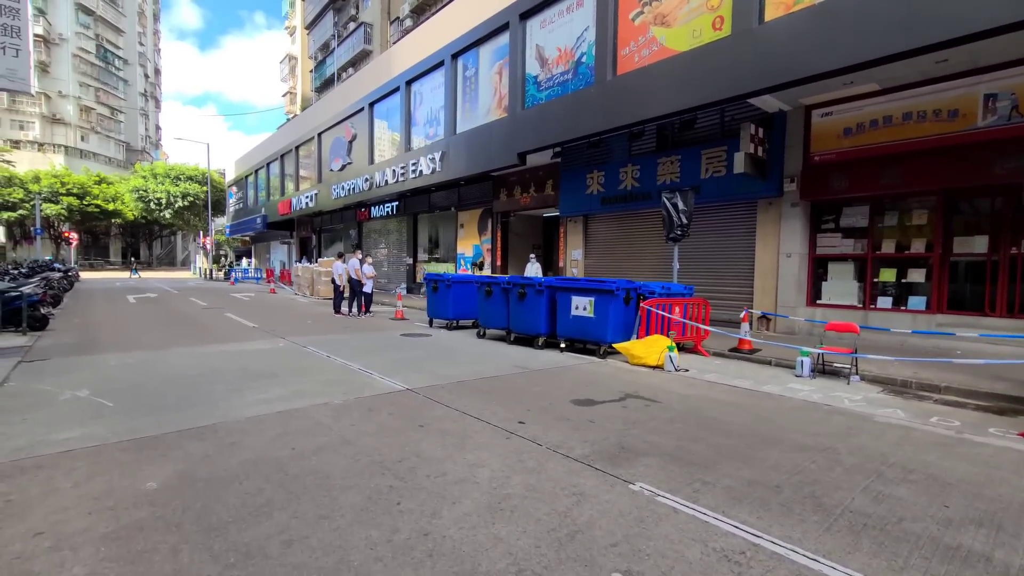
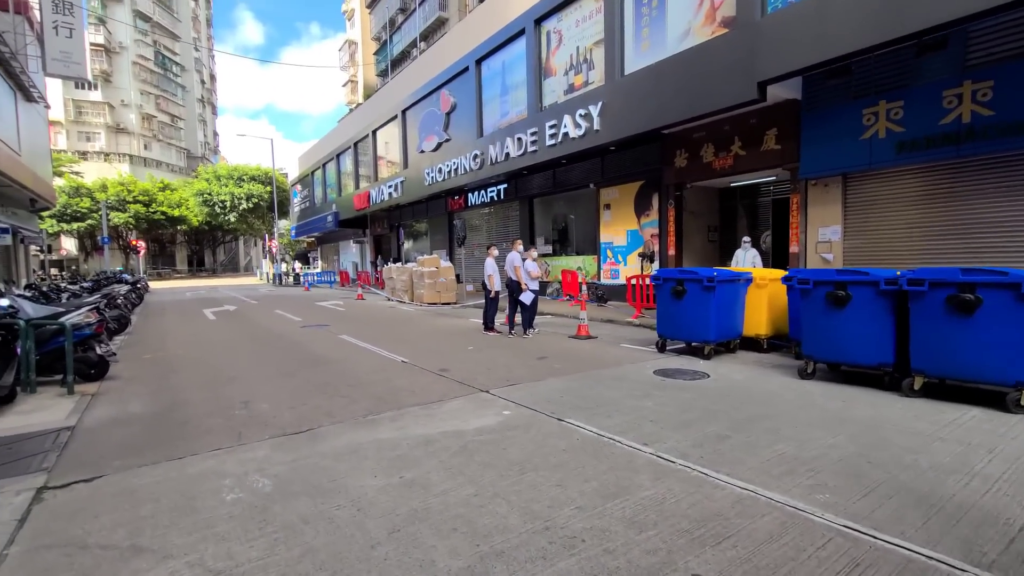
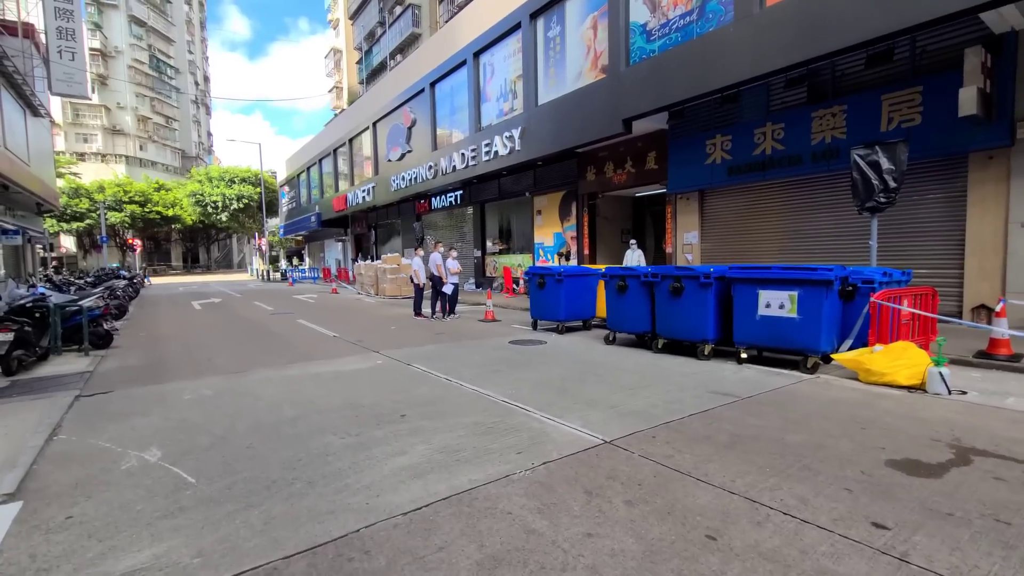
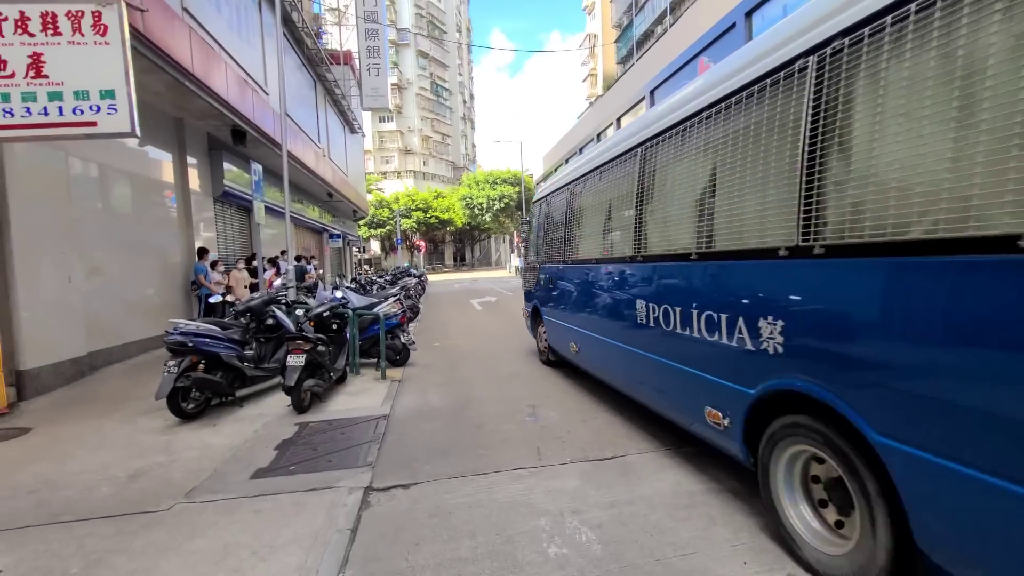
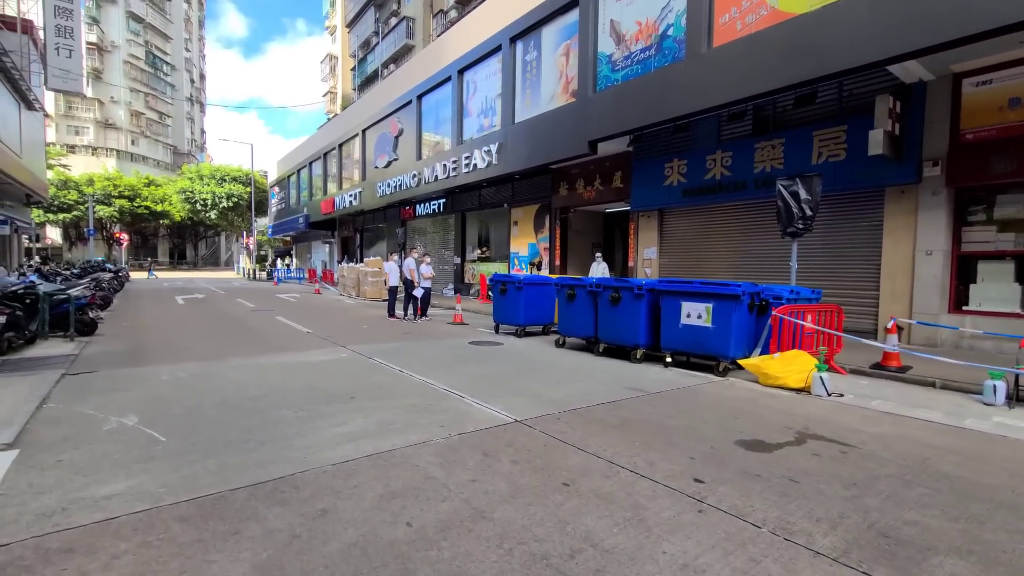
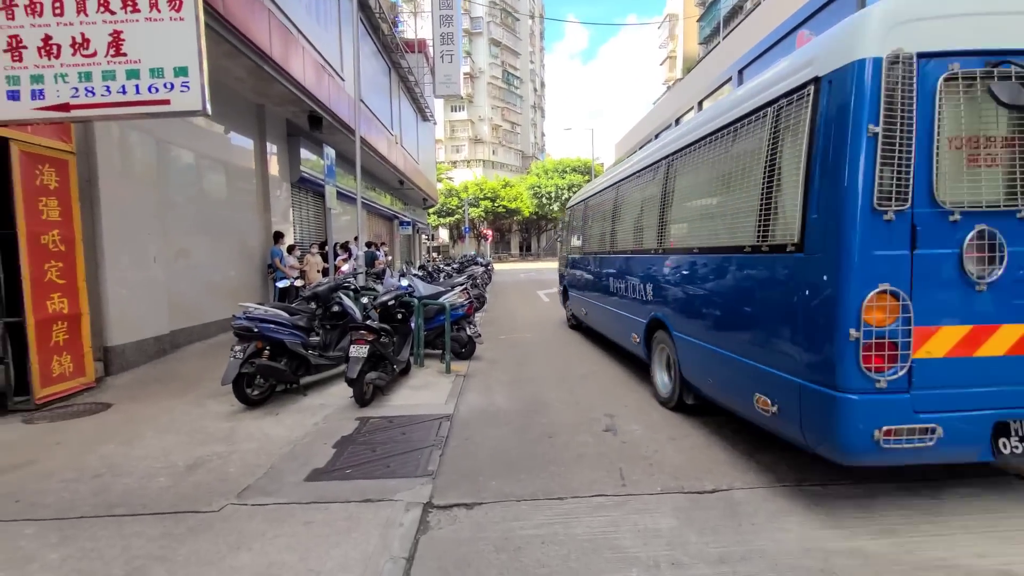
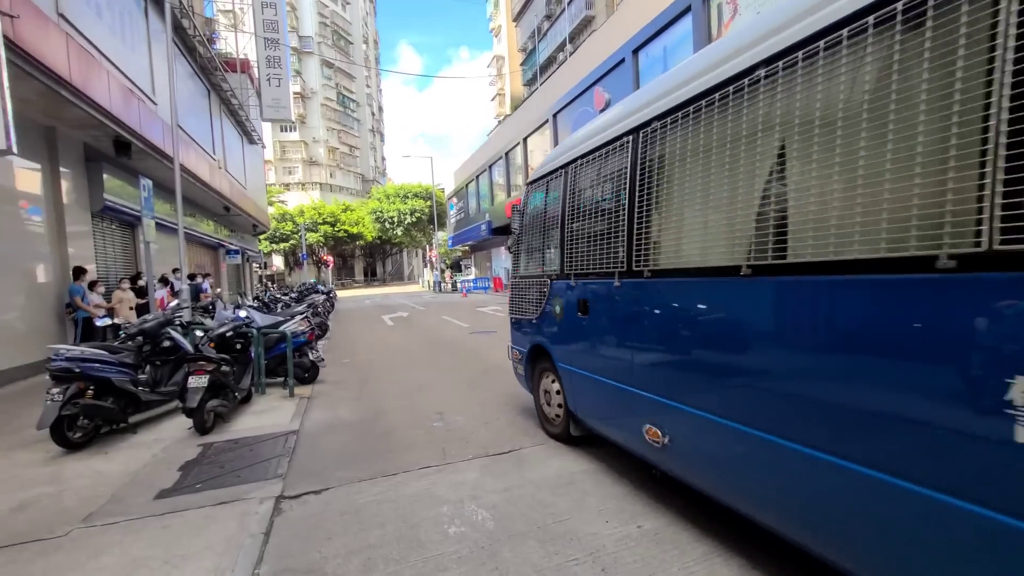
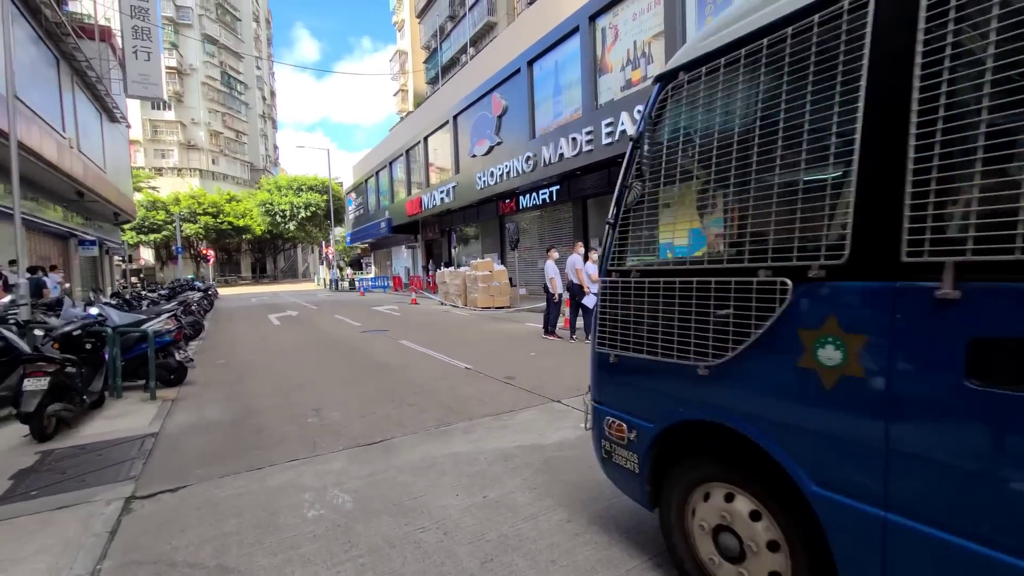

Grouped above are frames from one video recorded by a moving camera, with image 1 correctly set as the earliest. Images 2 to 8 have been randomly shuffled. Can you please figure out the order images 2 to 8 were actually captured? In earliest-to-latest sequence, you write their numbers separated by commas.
5, 3, 2, 8, 7, 4, 6
